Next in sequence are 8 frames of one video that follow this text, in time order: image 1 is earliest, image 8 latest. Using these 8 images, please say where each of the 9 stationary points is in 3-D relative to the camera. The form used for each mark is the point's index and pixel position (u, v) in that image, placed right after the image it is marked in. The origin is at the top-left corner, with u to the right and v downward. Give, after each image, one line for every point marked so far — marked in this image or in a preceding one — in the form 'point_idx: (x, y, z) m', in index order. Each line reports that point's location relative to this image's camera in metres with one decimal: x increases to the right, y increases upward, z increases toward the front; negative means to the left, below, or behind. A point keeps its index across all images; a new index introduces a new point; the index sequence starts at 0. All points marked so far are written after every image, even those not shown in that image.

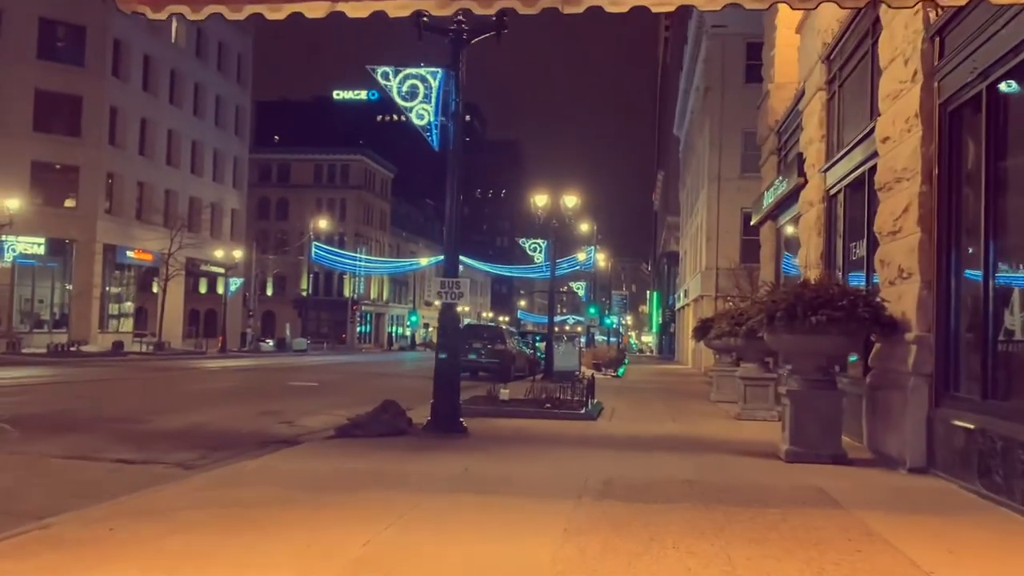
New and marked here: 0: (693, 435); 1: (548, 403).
0: (+2.5, -2.1, +13.4) m
1: (+0.6, -2.0, +16.5) m
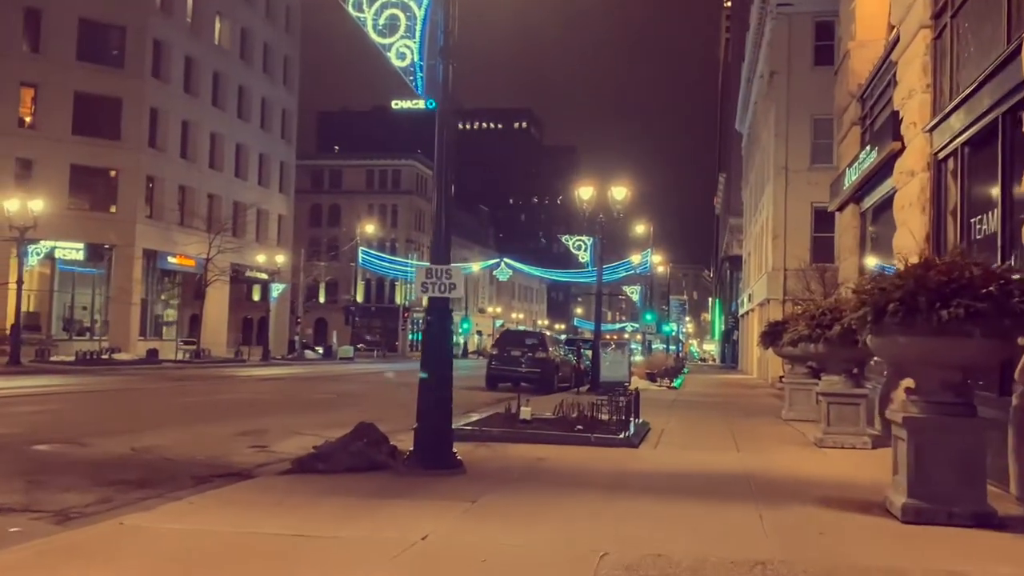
0: (+2.6, -1.9, +10.2) m
1: (+0.9, -1.9, +13.4) m
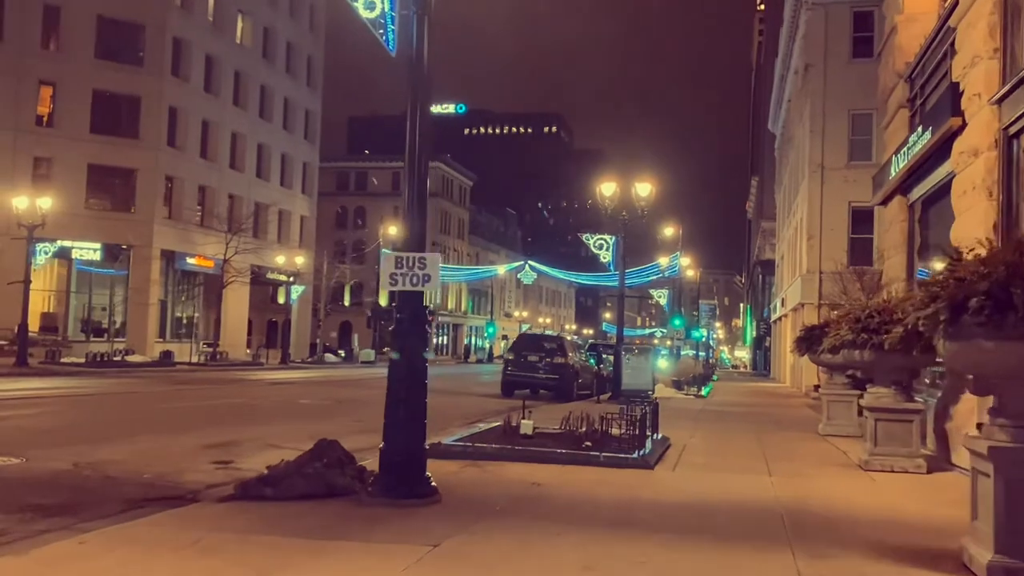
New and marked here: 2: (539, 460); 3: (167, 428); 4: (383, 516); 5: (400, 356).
0: (+2.5, -1.9, +8.5) m
1: (+0.9, -1.8, +11.8) m
2: (+0.3, -2.0, +11.0) m
3: (-5.6, -2.3, +15.6) m
4: (-1.0, -1.8, +7.6) m
5: (-0.9, -0.6, +8.2) m
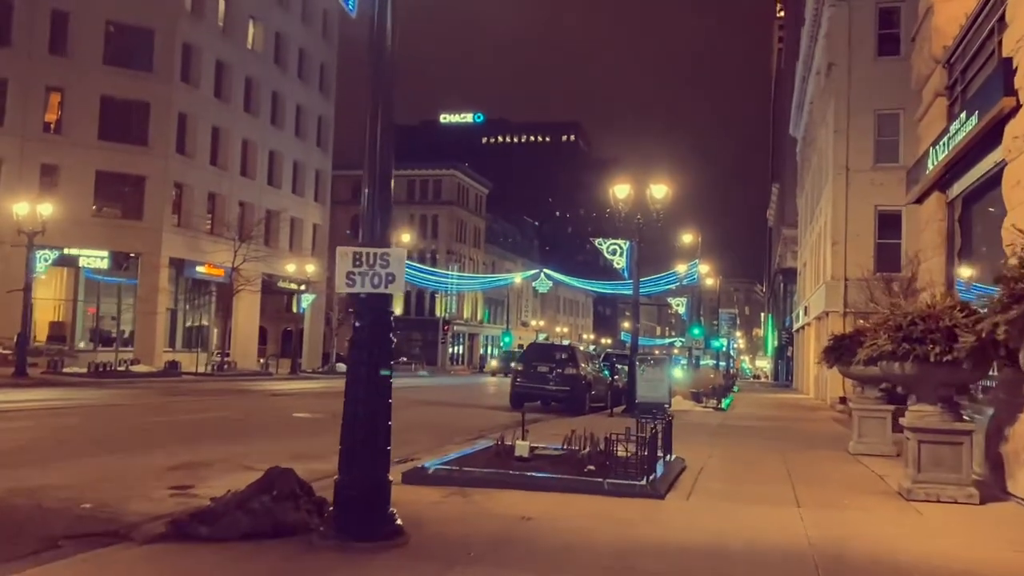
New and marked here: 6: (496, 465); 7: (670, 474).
0: (+2.4, -1.9, +7.1) m
1: (+0.8, -1.9, +10.4) m
2: (+0.2, -2.0, +9.7) m
3: (-5.6, -2.3, +14.4) m
4: (-1.2, -1.8, +6.3) m
5: (-1.1, -0.6, +6.9) m
6: (-0.2, -1.9, +10.5) m
7: (+1.7, -2.1, +10.7) m
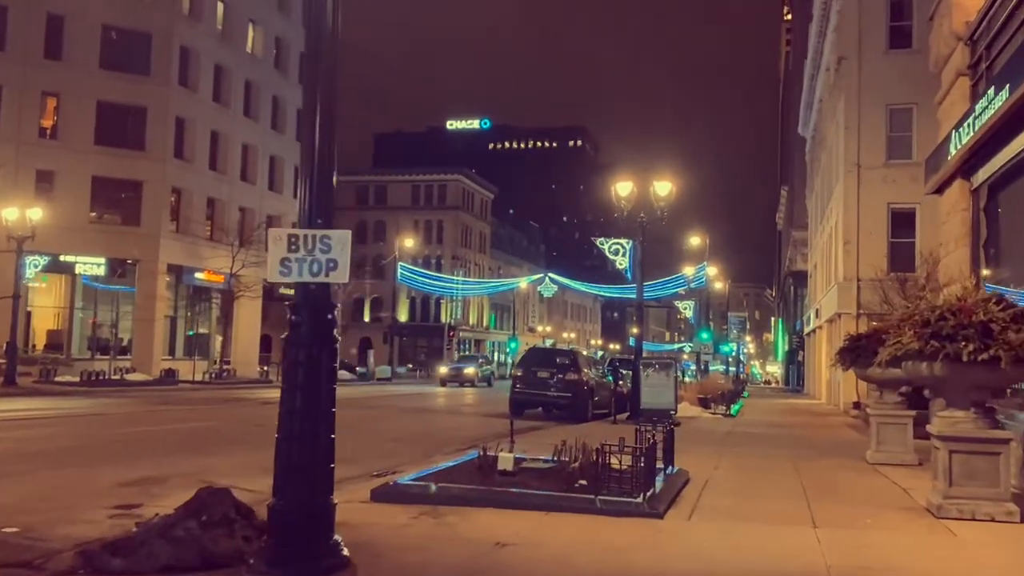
0: (+2.2, -1.8, +6.1) m
1: (+0.7, -1.8, +9.4) m
2: (0.0, -1.9, +8.6) m
3: (-5.7, -2.4, +13.4) m
4: (-1.4, -1.7, +5.3) m
5: (-1.3, -0.5, +5.8) m
6: (-0.3, -1.9, +9.4) m
7: (+1.6, -2.0, +9.6) m
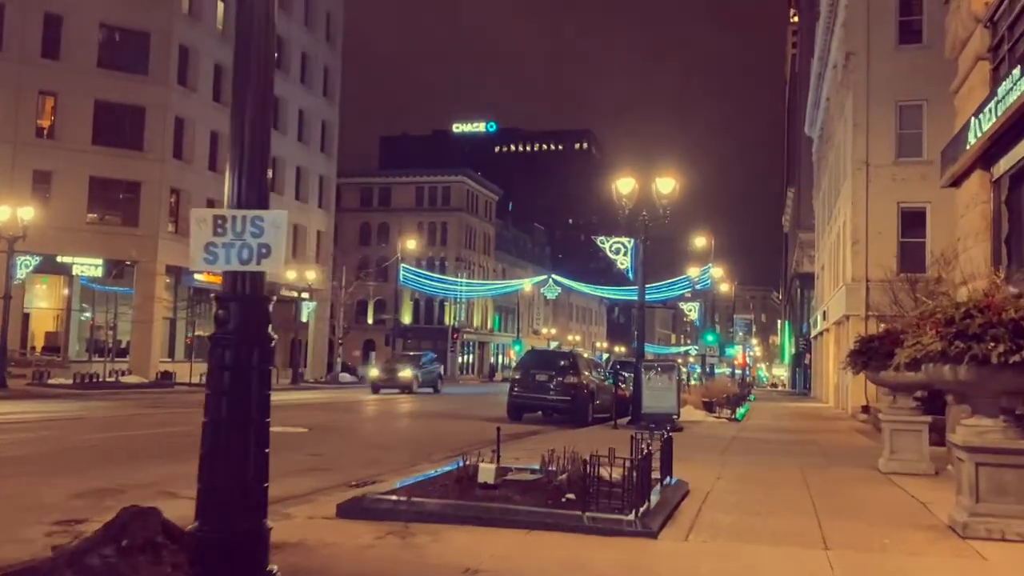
0: (+2.0, -1.8, +5.2) m
1: (+0.5, -1.8, +8.5) m
2: (-0.1, -1.9, +7.8) m
3: (-5.8, -2.3, +12.6) m
4: (-1.6, -1.7, +4.5) m
5: (-1.5, -0.5, +5.0) m
6: (-0.5, -1.8, +8.6) m
7: (+1.4, -2.0, +8.8) m
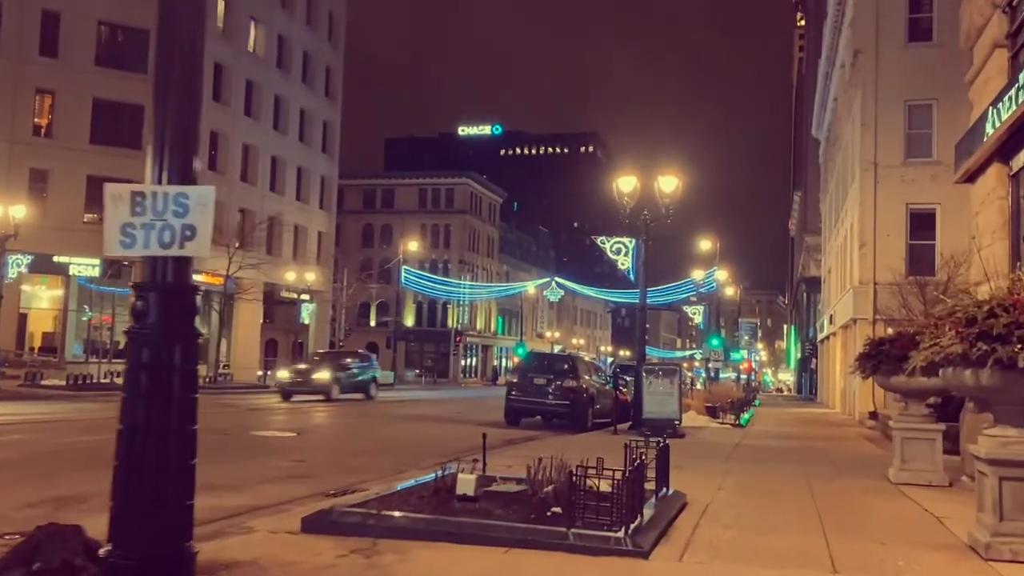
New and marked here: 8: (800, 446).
0: (+1.8, -1.7, +4.5) m
1: (+0.3, -1.7, +7.9) m
2: (-0.3, -1.9, +7.1) m
3: (-6.0, -2.3, +12.0) m
4: (-1.7, -1.6, +3.8) m
5: (-1.7, -0.4, +4.4) m
6: (-0.7, -1.8, +7.9) m
7: (+1.2, -1.9, +8.1) m
8: (+5.5, -3.0, +18.6) m
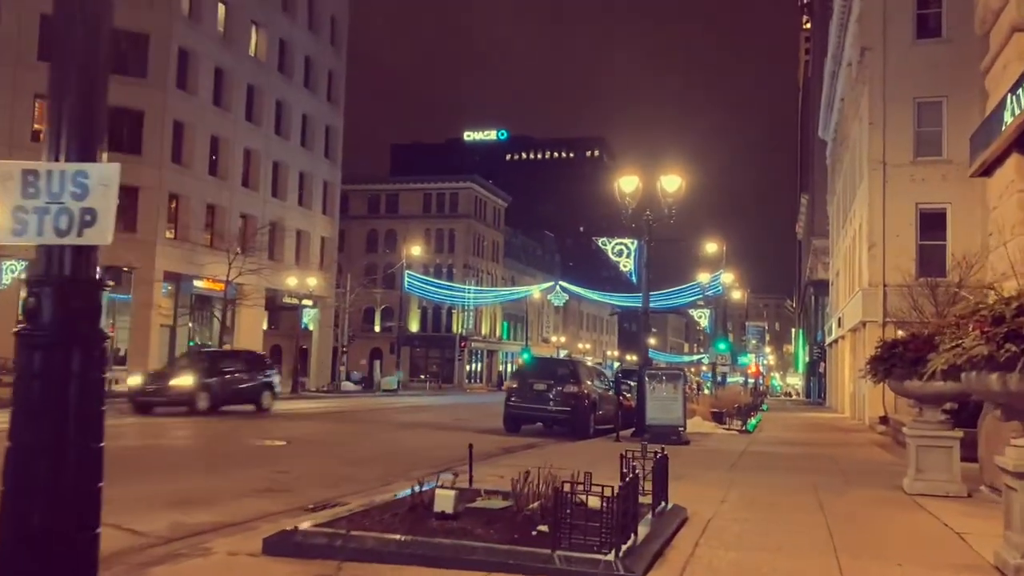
0: (+1.7, -1.7, +3.9) m
1: (+0.2, -1.7, +7.2) m
2: (-0.4, -1.8, +6.5) m
3: (-6.1, -2.3, +11.4) m
4: (-1.9, -1.6, +3.2) m
5: (-1.8, -0.4, +3.7) m
6: (-0.8, -1.8, +7.3) m
7: (+1.1, -1.9, +7.4) m
8: (+5.5, -3.0, +17.9) m
